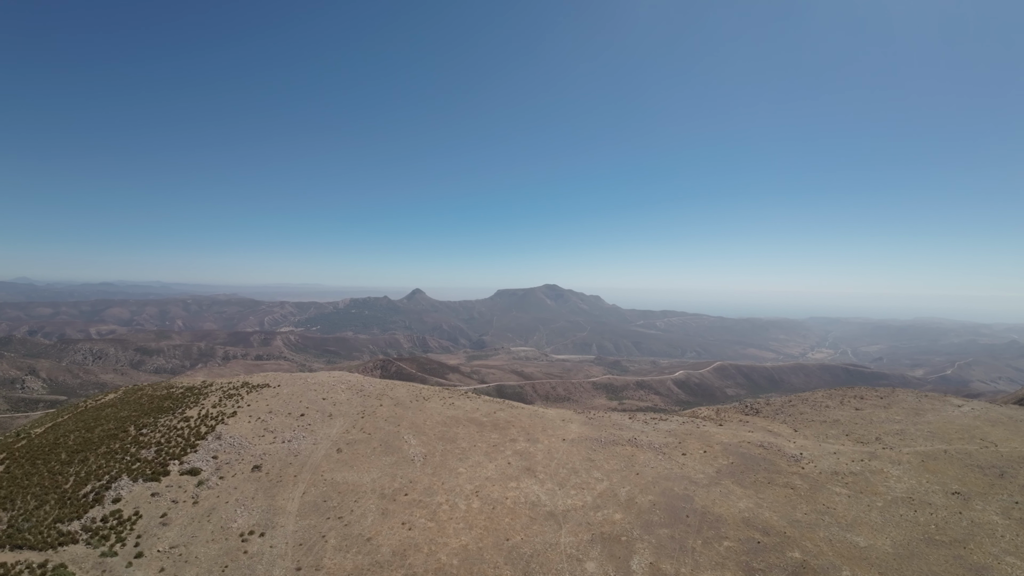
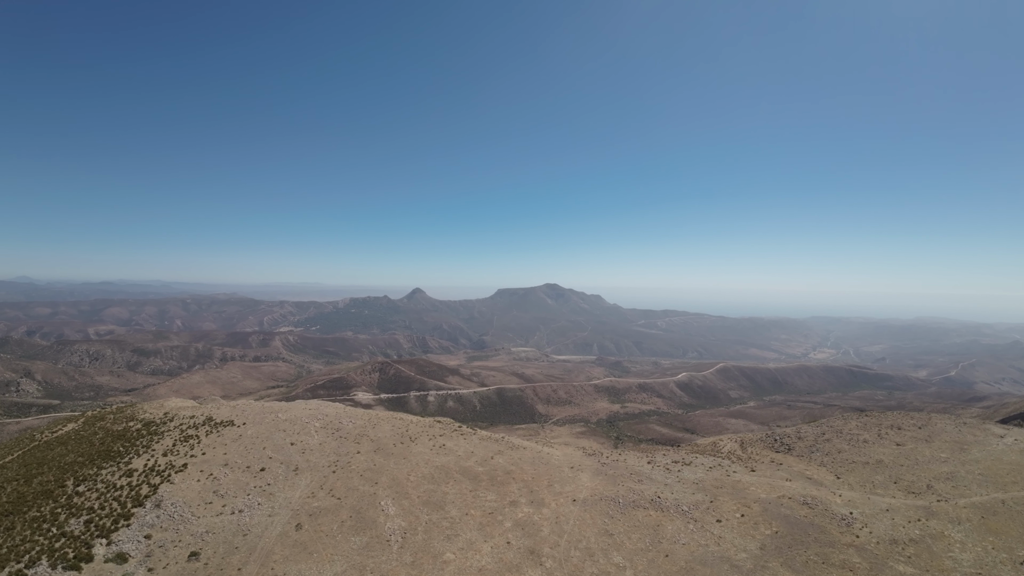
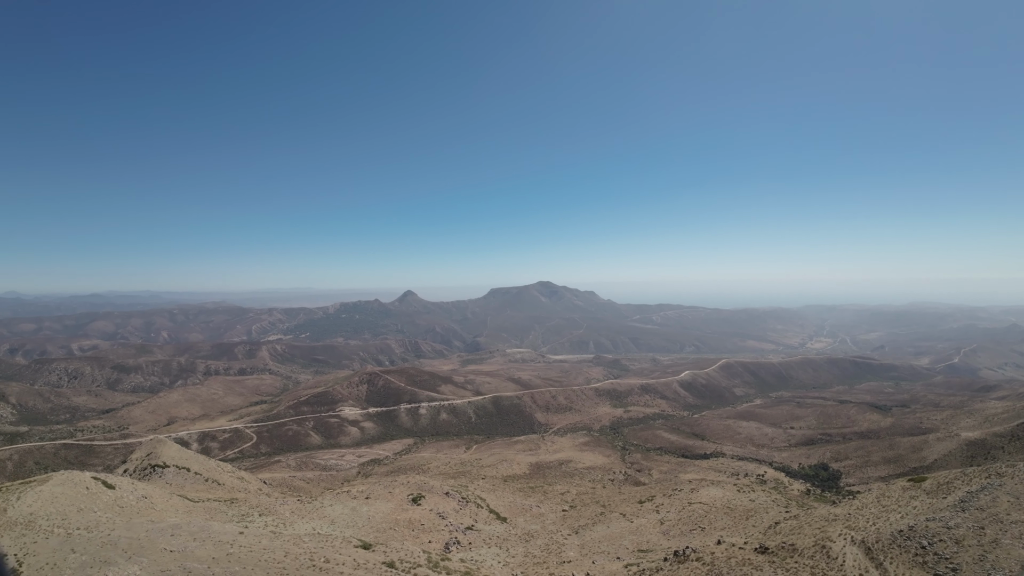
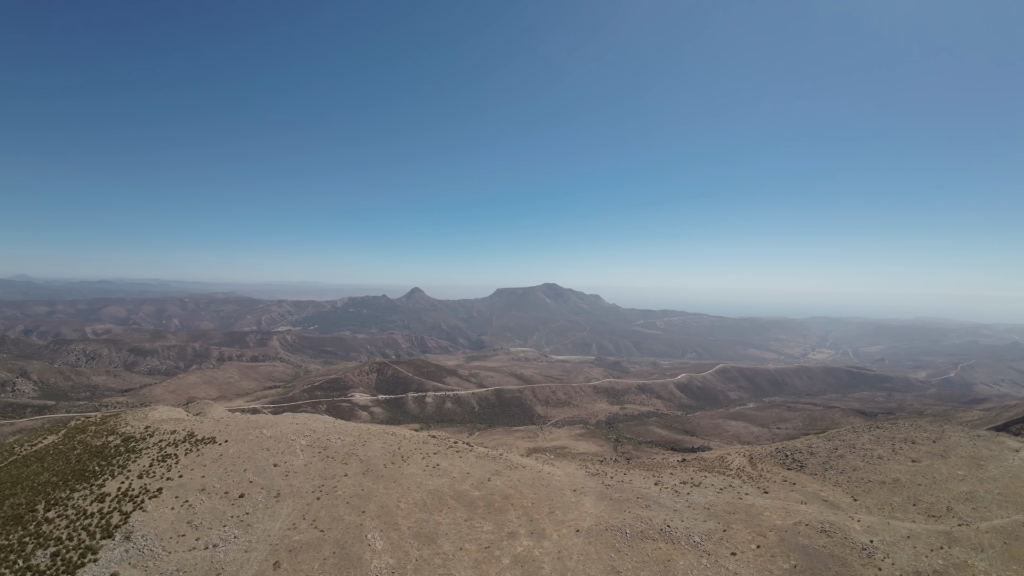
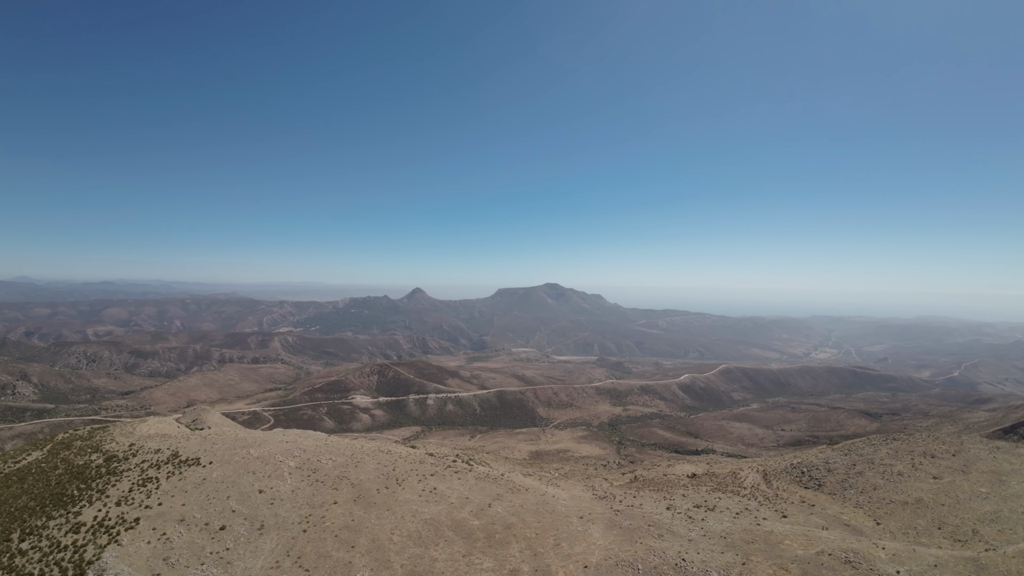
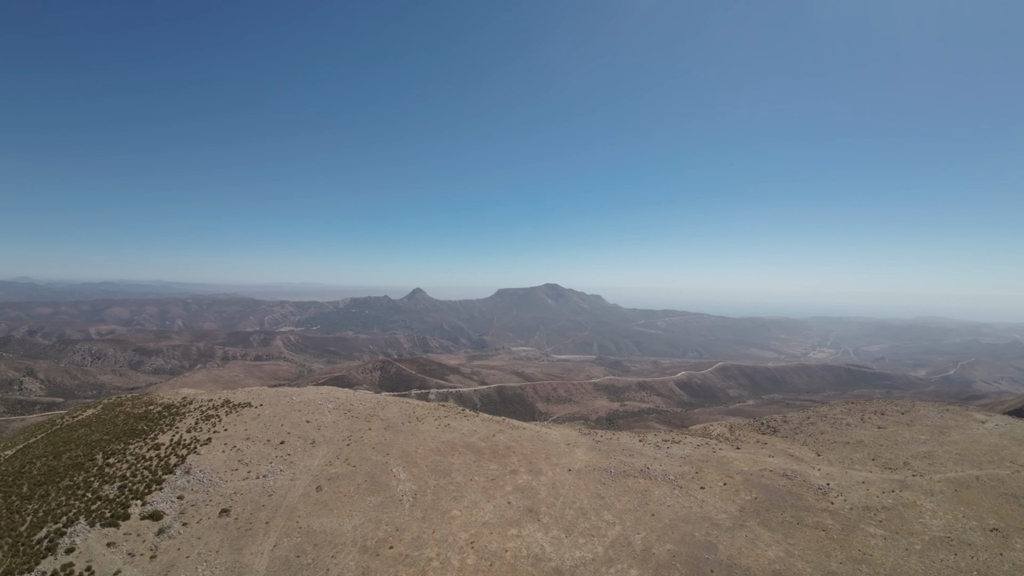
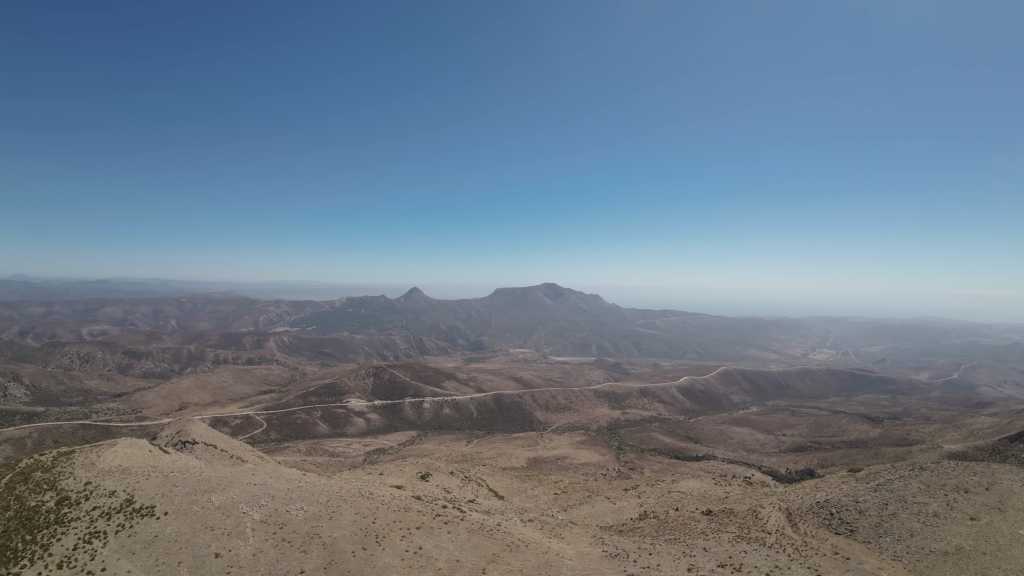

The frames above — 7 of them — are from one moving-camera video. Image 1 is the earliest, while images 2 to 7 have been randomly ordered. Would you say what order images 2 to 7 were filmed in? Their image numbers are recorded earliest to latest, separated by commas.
6, 2, 4, 5, 7, 3
